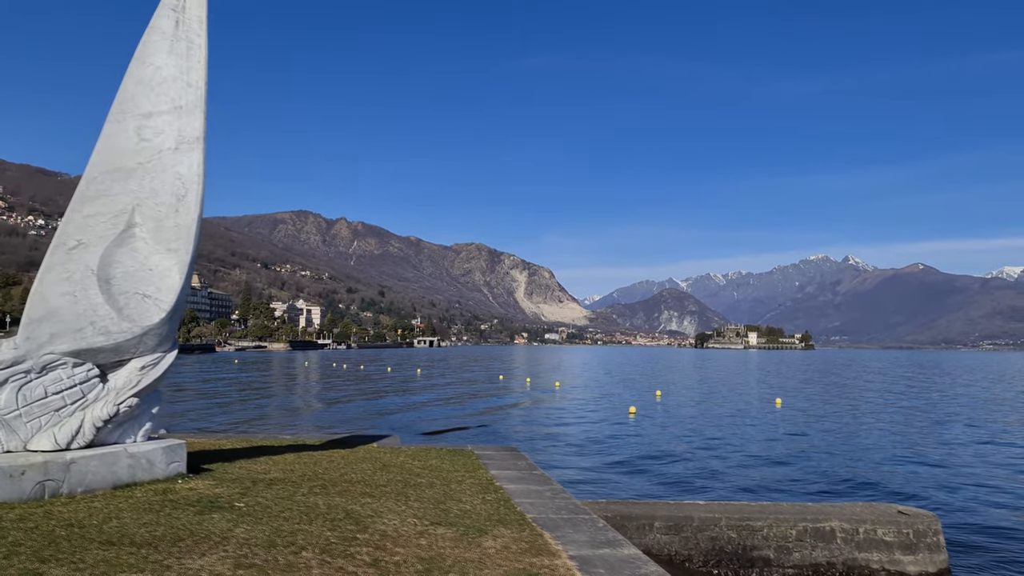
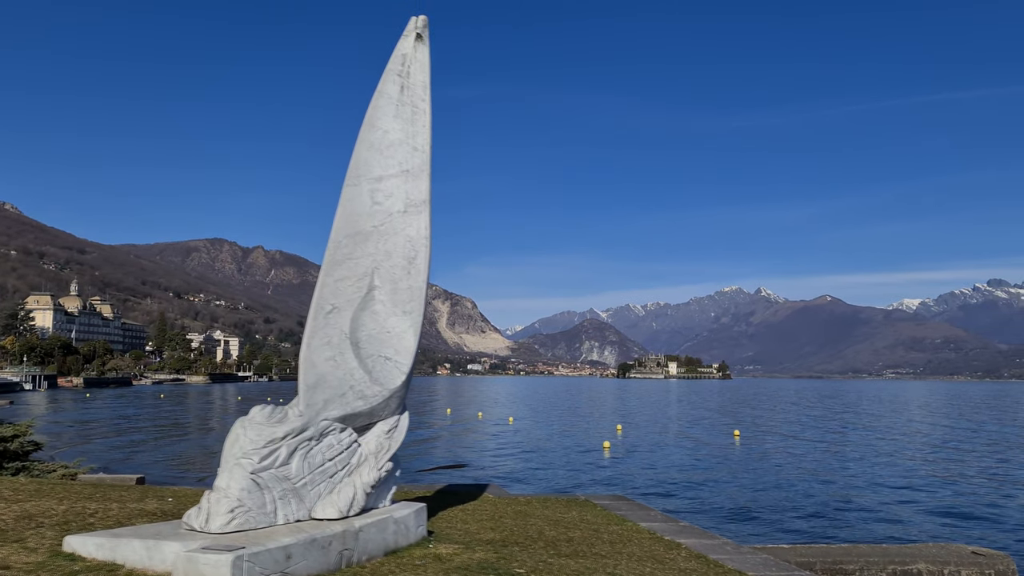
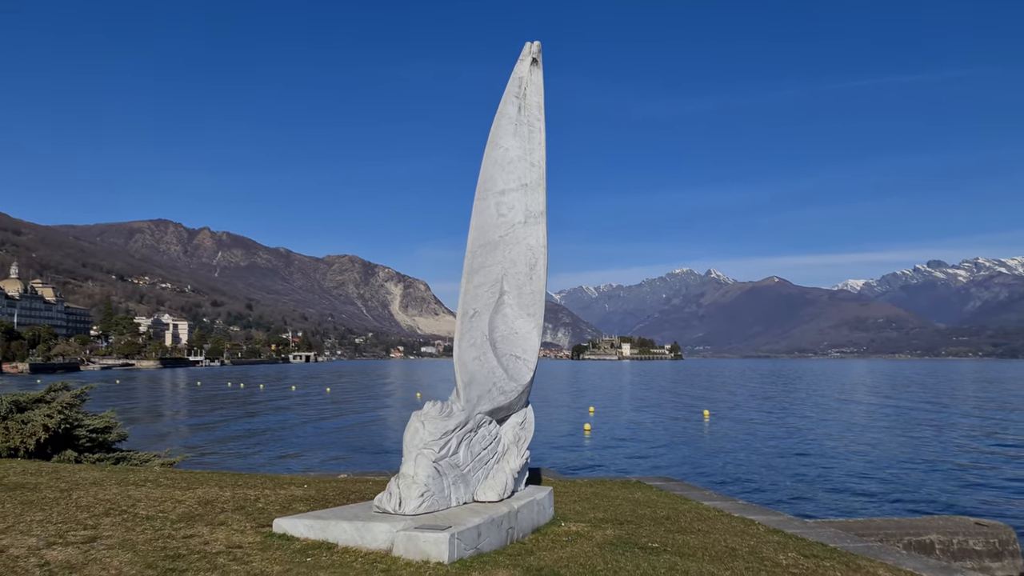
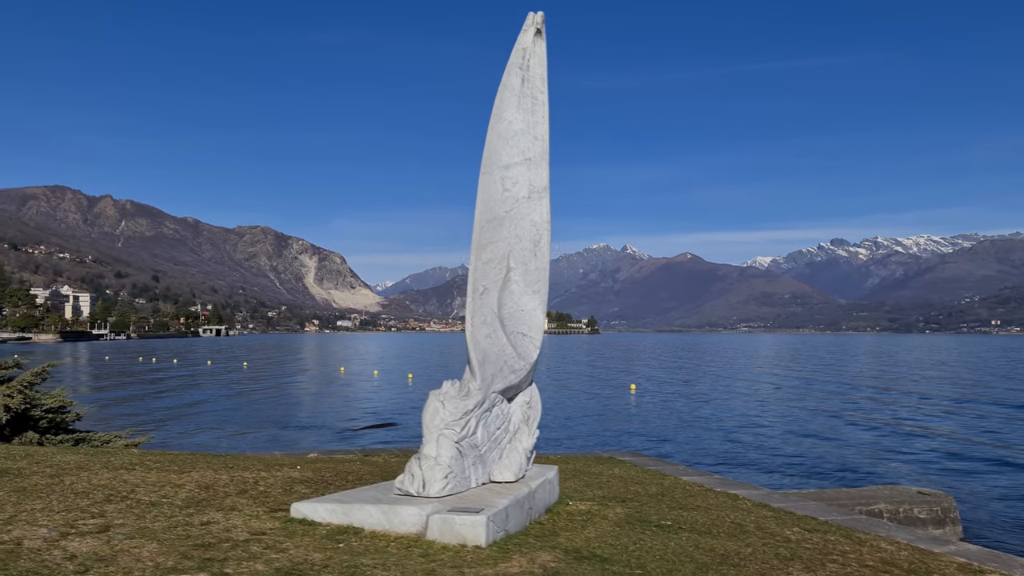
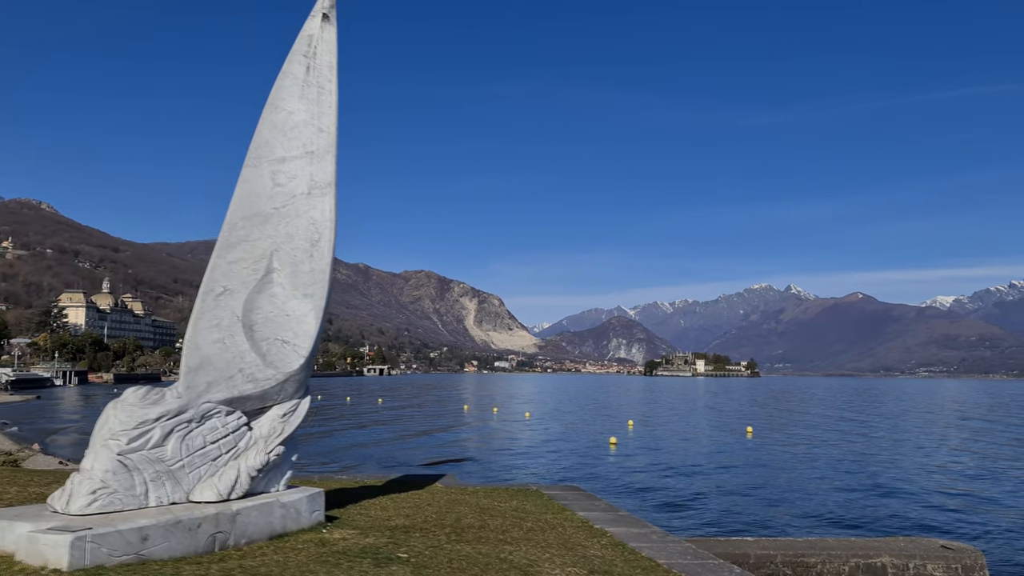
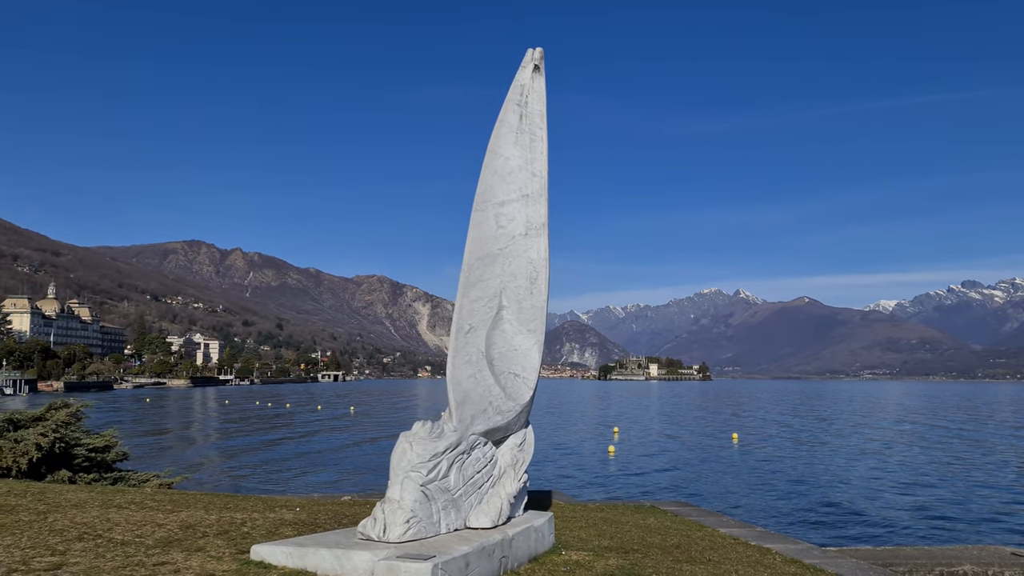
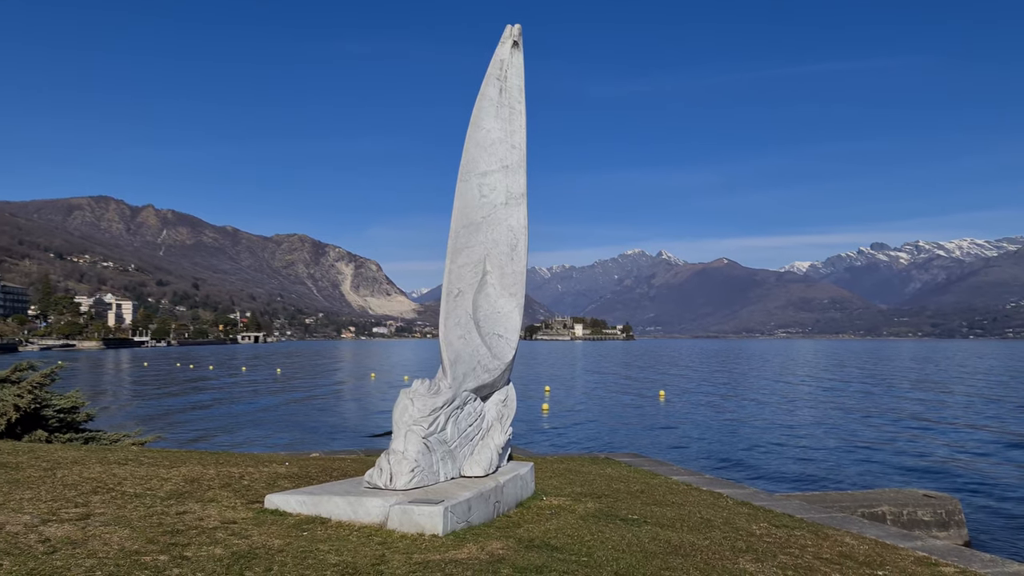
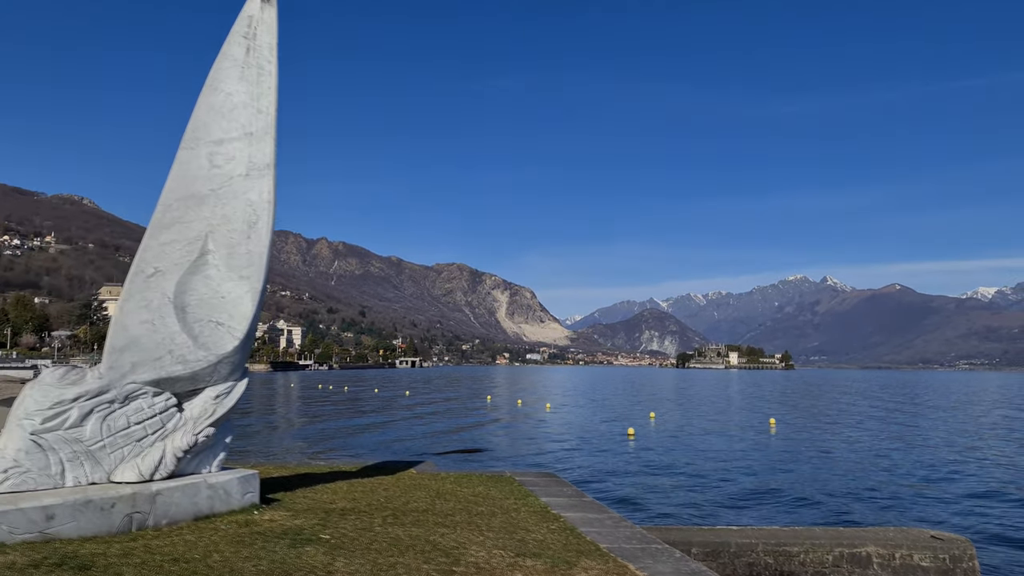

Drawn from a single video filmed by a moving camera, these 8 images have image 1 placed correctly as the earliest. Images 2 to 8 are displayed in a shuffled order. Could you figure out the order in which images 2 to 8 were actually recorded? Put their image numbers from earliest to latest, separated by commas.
8, 5, 2, 6, 3, 7, 4
